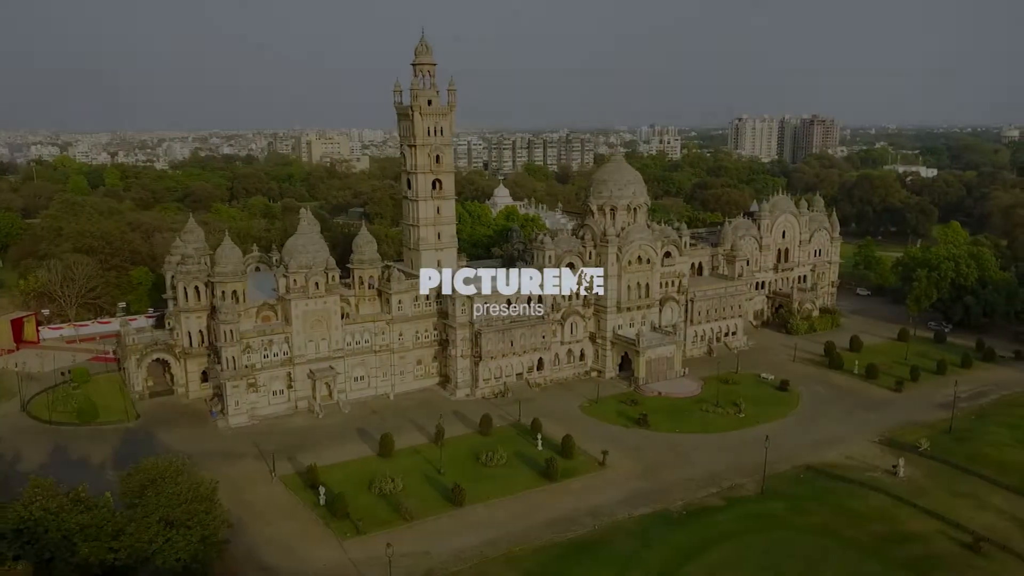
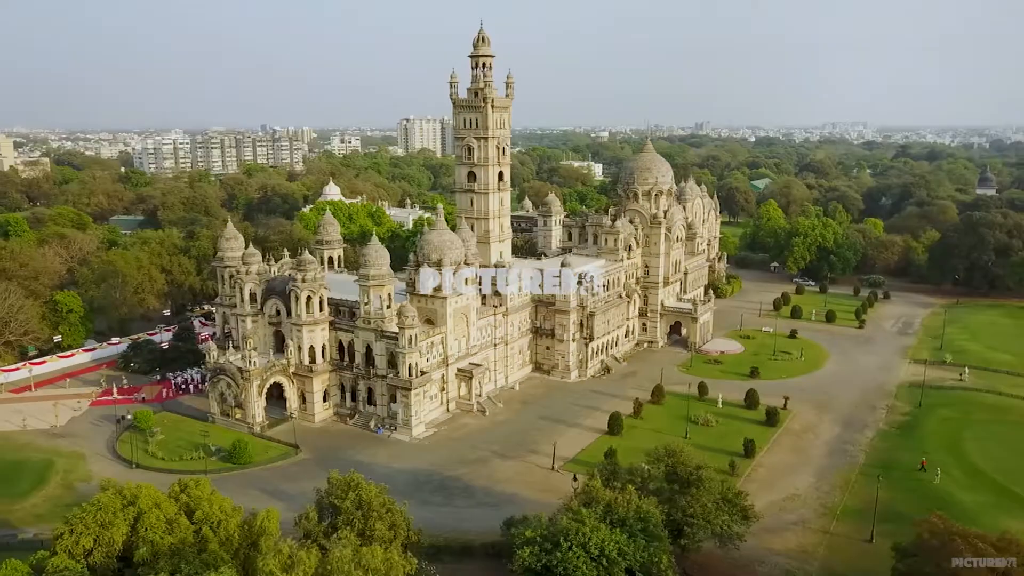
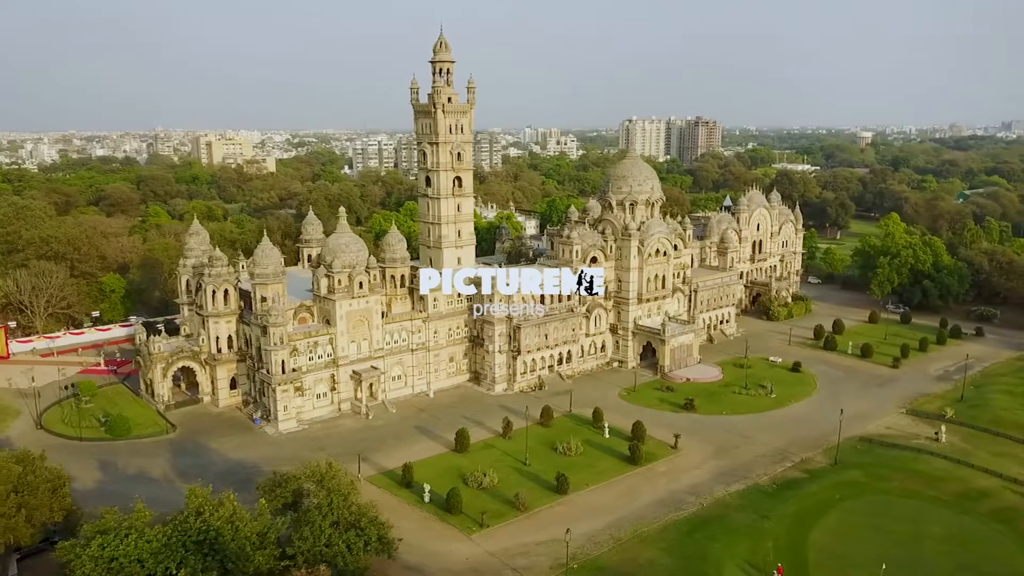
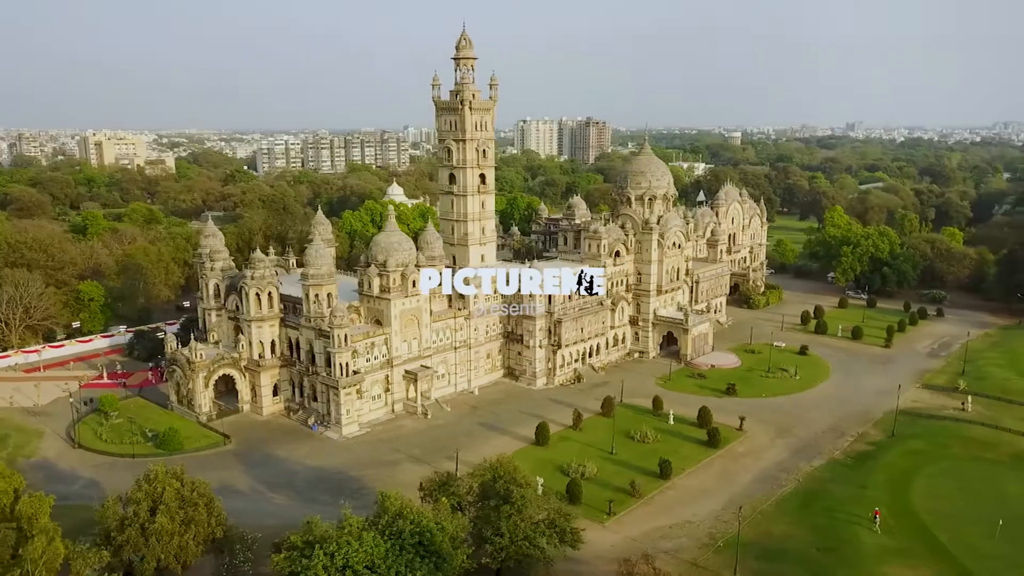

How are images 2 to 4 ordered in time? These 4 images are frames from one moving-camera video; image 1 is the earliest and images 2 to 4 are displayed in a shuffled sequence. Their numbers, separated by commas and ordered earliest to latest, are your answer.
3, 4, 2
